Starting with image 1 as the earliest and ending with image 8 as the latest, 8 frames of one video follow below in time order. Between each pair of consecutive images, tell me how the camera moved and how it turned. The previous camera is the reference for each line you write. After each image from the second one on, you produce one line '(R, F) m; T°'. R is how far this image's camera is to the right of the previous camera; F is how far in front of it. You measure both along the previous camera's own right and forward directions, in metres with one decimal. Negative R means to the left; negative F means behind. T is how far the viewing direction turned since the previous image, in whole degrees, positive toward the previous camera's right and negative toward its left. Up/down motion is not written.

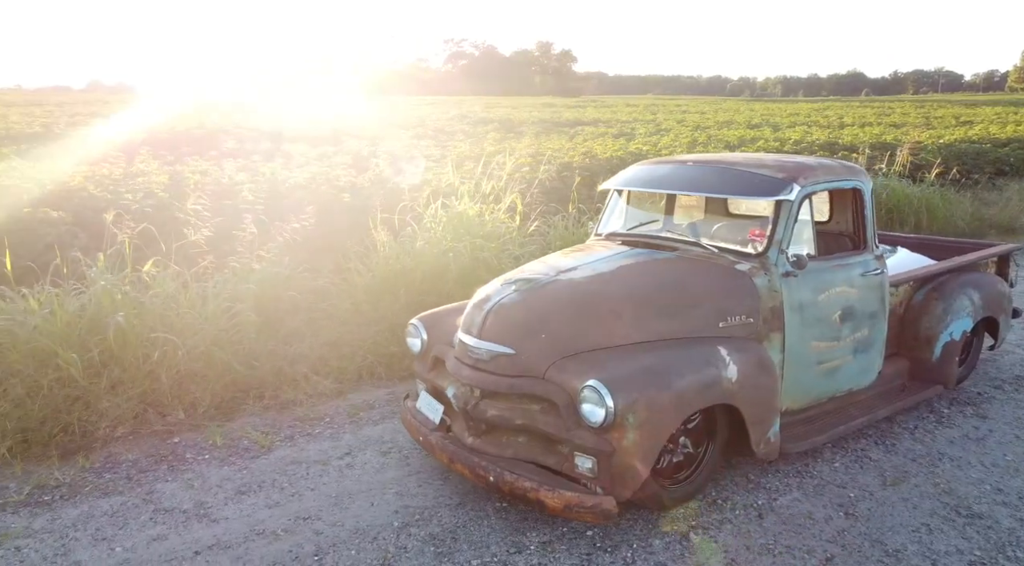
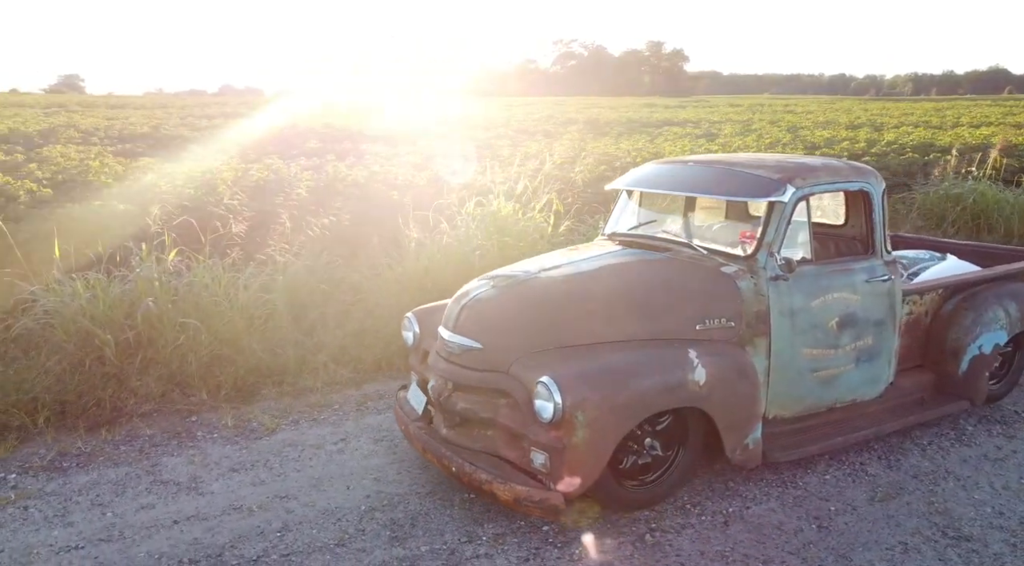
(+0.6, 0.0) m; -7°
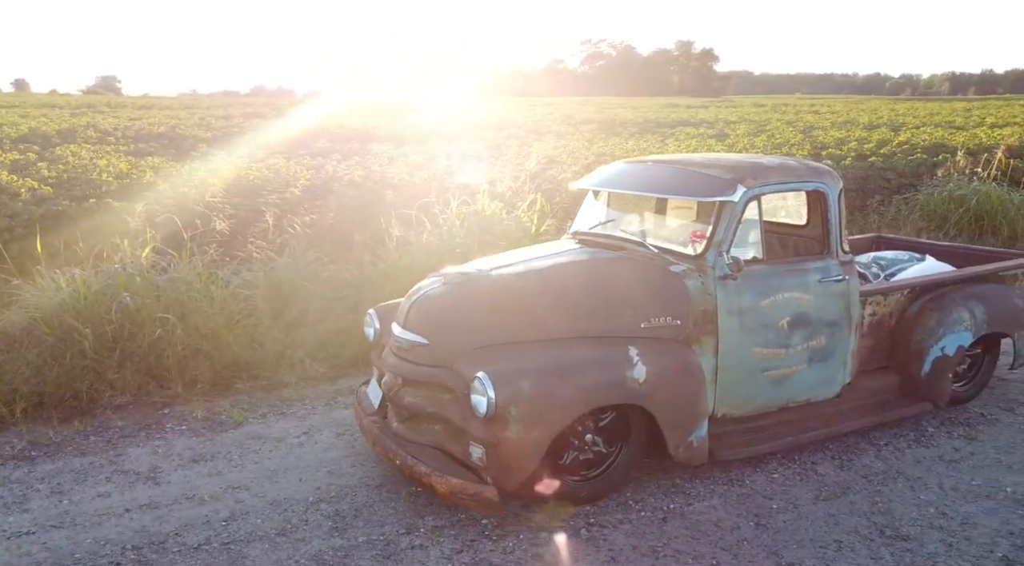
(+0.4, 0.0) m; -2°
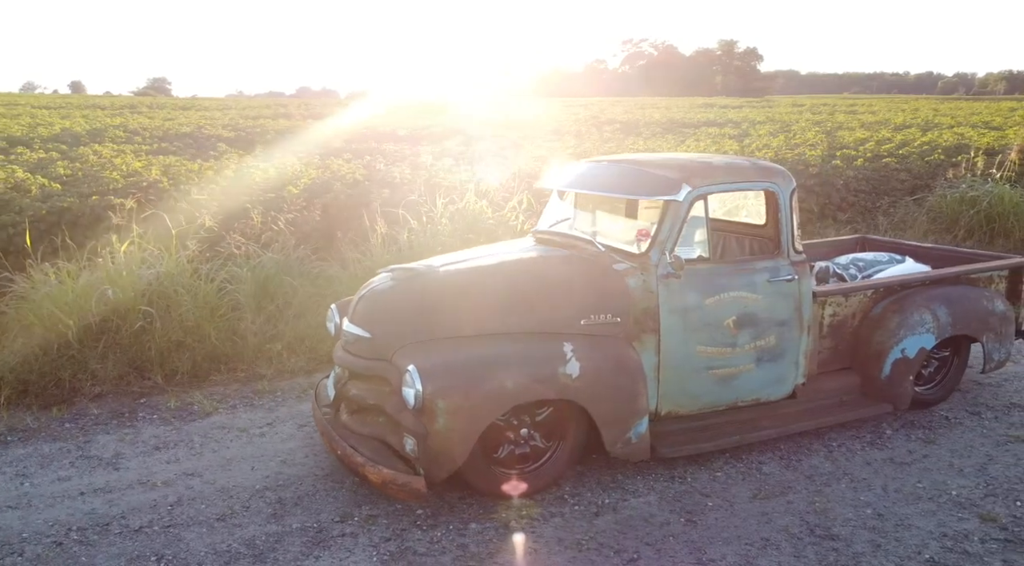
(+0.4, -0.1) m; -2°
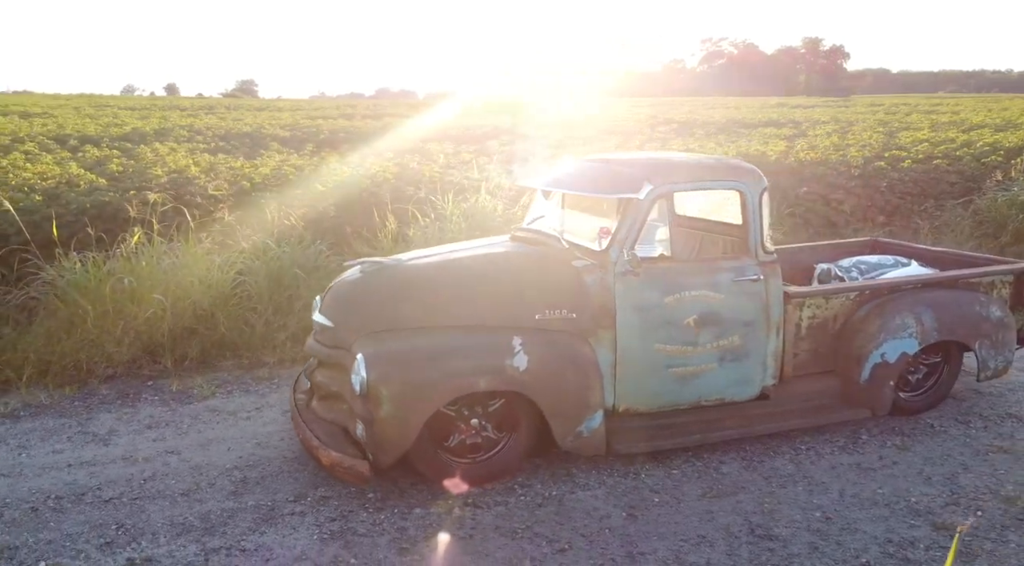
(+0.5, -0.1) m; -5°
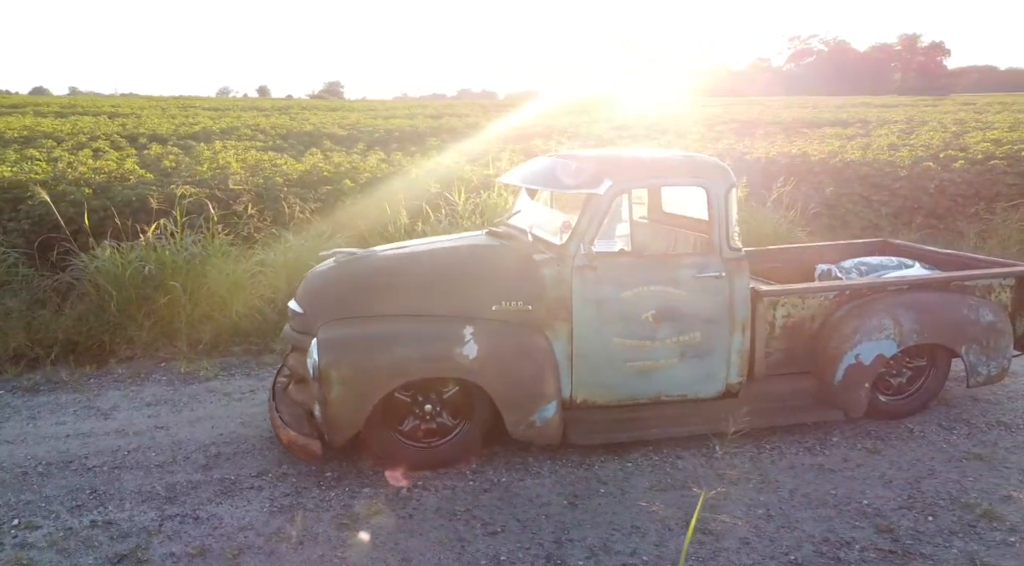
(+0.5, -0.1) m; -5°
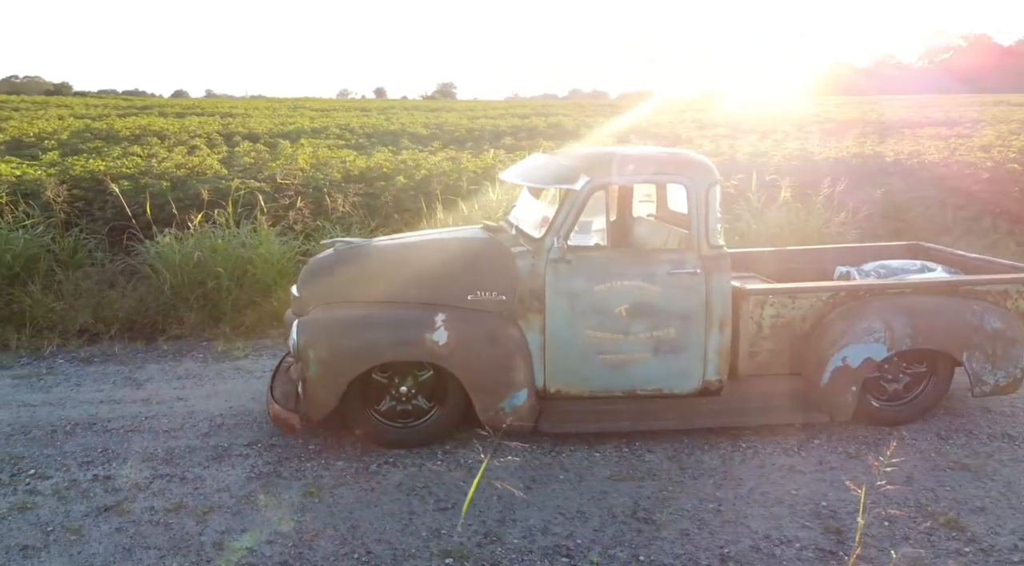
(+0.6, -0.1) m; -7°
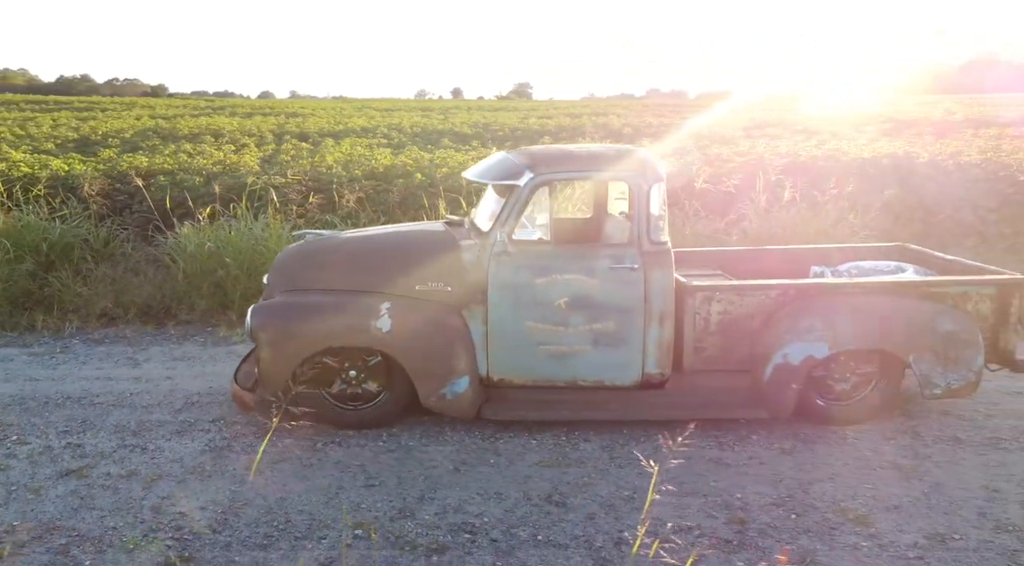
(+0.6, -0.1) m; -5°
